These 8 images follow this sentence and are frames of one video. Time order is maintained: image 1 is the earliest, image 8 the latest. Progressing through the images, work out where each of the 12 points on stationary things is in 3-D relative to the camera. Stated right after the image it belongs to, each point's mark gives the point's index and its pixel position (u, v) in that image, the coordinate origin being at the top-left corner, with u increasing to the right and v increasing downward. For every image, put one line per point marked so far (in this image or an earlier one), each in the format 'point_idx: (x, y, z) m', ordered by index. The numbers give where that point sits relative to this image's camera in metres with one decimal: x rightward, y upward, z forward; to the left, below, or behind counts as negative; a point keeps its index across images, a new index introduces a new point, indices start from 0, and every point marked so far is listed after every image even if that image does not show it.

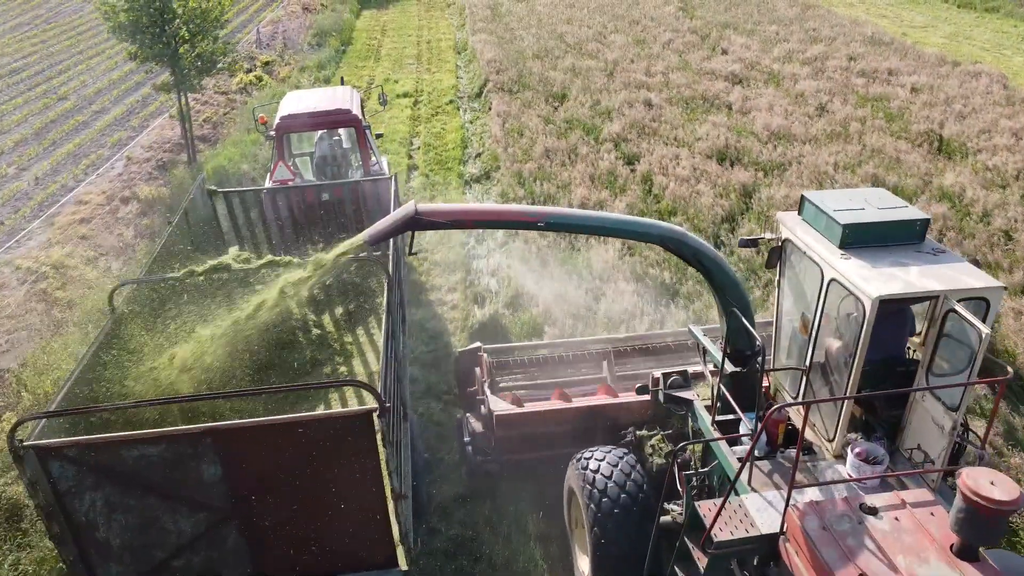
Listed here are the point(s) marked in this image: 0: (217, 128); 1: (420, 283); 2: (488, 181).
0: (-5.1, +2.8, +14.0) m
1: (-1.0, 0.0, +8.7) m
2: (-0.3, +1.4, +10.6) m
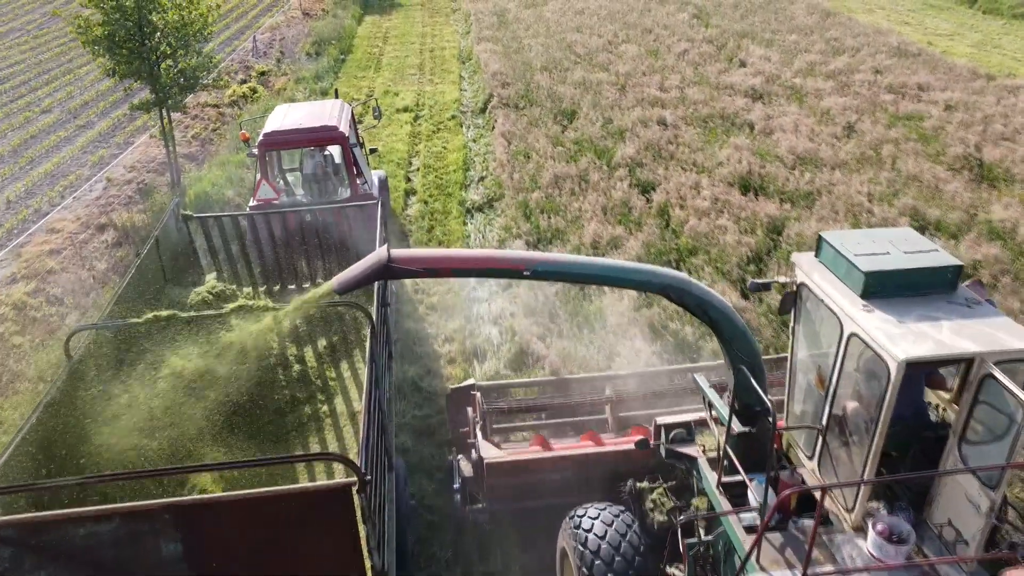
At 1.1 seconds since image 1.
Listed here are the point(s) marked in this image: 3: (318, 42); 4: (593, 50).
0: (-5.0, +2.3, +13.2) m
1: (-1.0, -0.4, +7.9) m
2: (-0.2, +1.0, +9.8) m
3: (-4.7, +6.0, +19.6) m
4: (+1.7, +4.9, +16.8) m
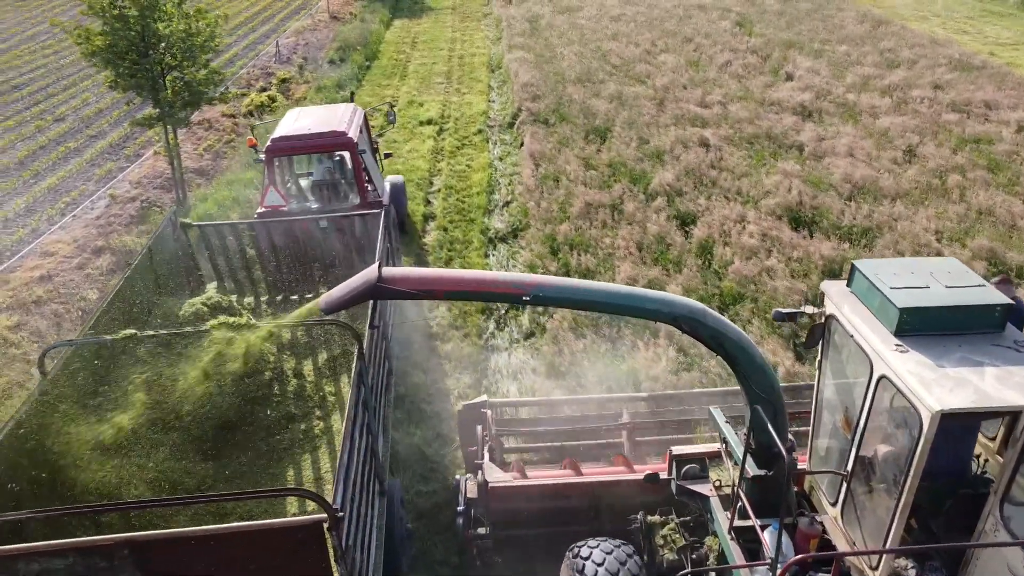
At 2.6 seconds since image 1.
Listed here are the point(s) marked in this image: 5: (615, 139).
0: (-4.6, +2.0, +12.6) m
1: (-0.8, -0.8, +7.1) m
2: (+0.1, +0.5, +8.9) m
3: (-4.0, +5.6, +18.9) m
4: (+2.3, +4.5, +15.8) m
5: (+1.5, +2.1, +11.3) m
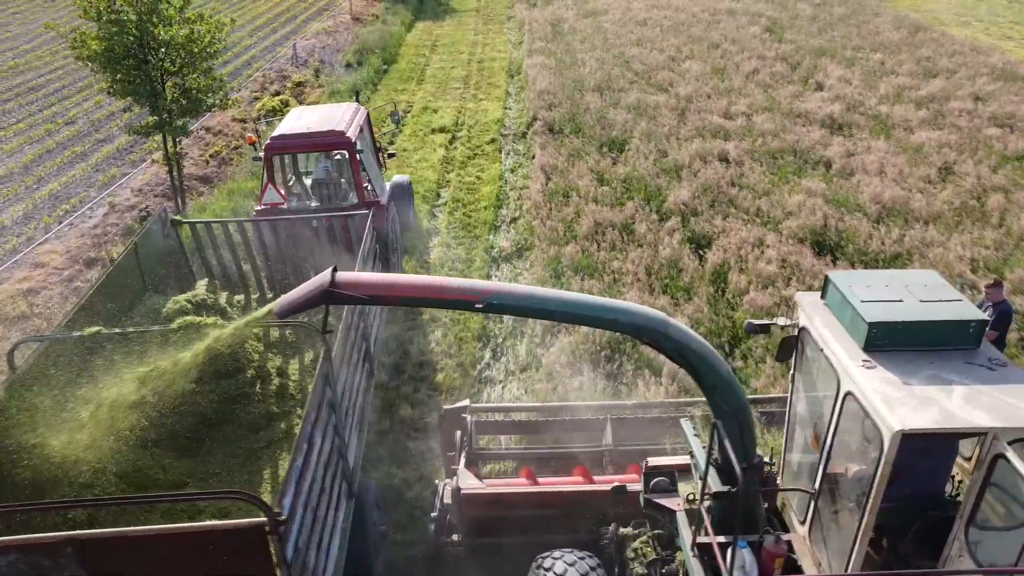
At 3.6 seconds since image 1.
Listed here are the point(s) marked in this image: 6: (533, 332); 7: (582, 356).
0: (-4.4, +1.9, +12.2) m
1: (-0.8, -1.1, +6.6) m
2: (+0.1, +0.3, +8.4) m
3: (-3.5, +5.5, +18.5) m
4: (+2.7, +4.2, +15.3) m
5: (+1.6, +1.8, +10.8) m
6: (+0.2, -0.4, +7.7) m
7: (+0.6, -0.6, +7.1) m
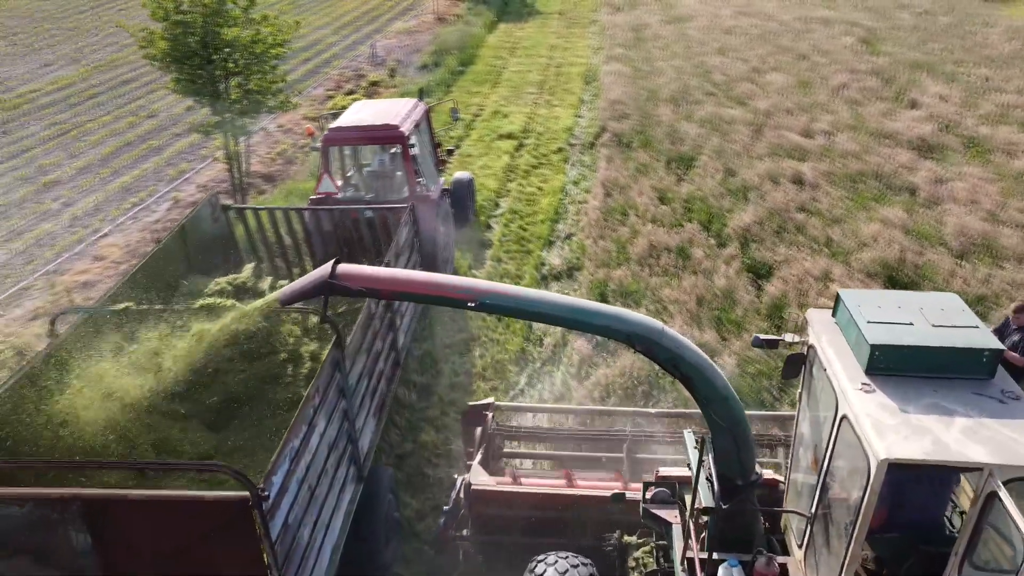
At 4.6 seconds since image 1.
0: (-3.4, +1.9, +12.3) m
1: (-0.6, -1.2, +6.4) m
2: (+0.6, +0.1, +8.1) m
3: (-1.7, +5.4, +18.5) m
4: (+4.0, +3.8, +14.6) m
5: (+2.4, +1.5, +10.2) m
6: (+0.5, -0.7, +7.3) m
7: (+0.9, -0.8, +6.7) m
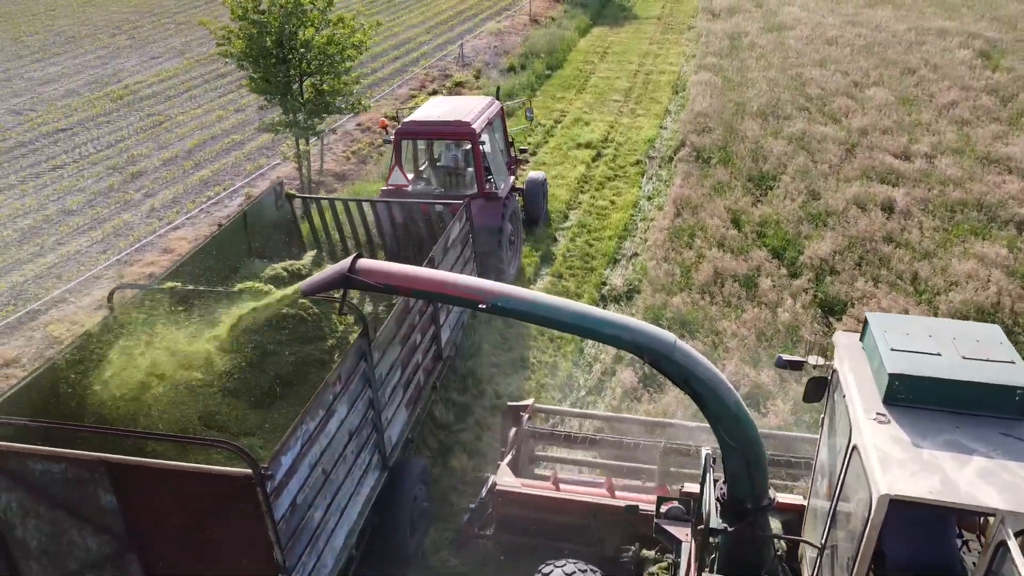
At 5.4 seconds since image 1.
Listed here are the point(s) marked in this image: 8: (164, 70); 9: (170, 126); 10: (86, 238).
0: (-2.3, +1.9, +12.3) m
1: (-0.4, -1.4, +6.1) m
2: (+1.1, -0.1, +7.7) m
3: (+0.3, +5.3, +18.2) m
4: (+5.5, +3.4, +13.8) m
5: (+3.2, +1.2, +9.6) m
6: (+0.9, -0.9, +6.9) m
7: (+1.2, -1.1, +6.2) m
8: (-8.1, +5.1, +18.7) m
9: (-6.1, +2.9, +14.4) m
10: (-5.4, +0.6, +10.2) m
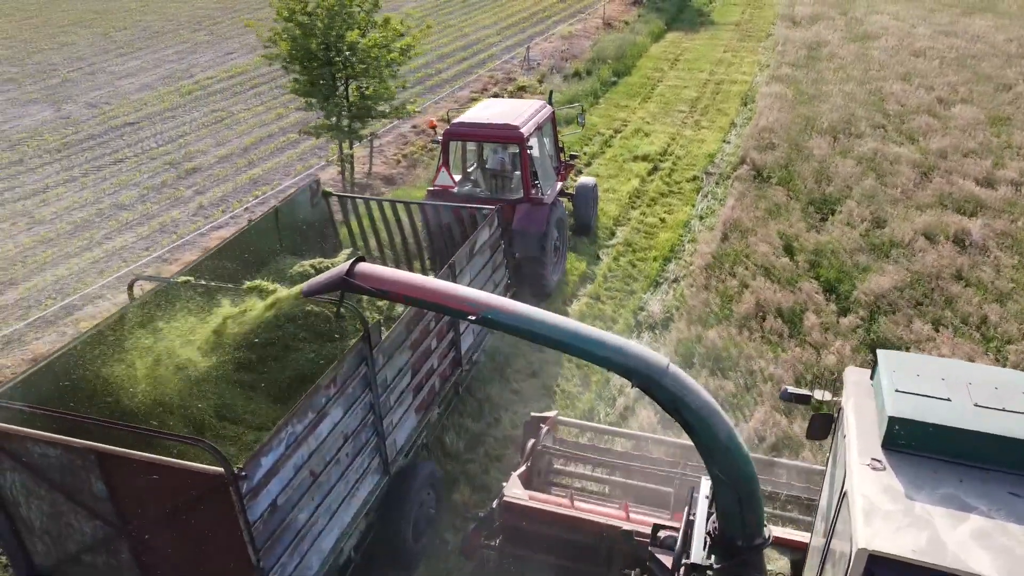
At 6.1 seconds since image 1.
0: (-1.5, +1.8, +12.1) m
1: (-0.3, -1.6, +5.8) m
2: (+1.3, -0.4, +7.2) m
3: (+1.8, +5.0, +17.8) m
4: (+6.4, +2.9, +12.9) m
5: (+3.7, +0.8, +8.9) m
6: (+1.1, -1.1, +6.5) m
7: (+1.2, -1.3, +5.7) m
8: (-6.5, +5.2, +19.0) m
9: (-5.1, +3.0, +14.6) m
10: (-4.9, +0.7, +10.3) m
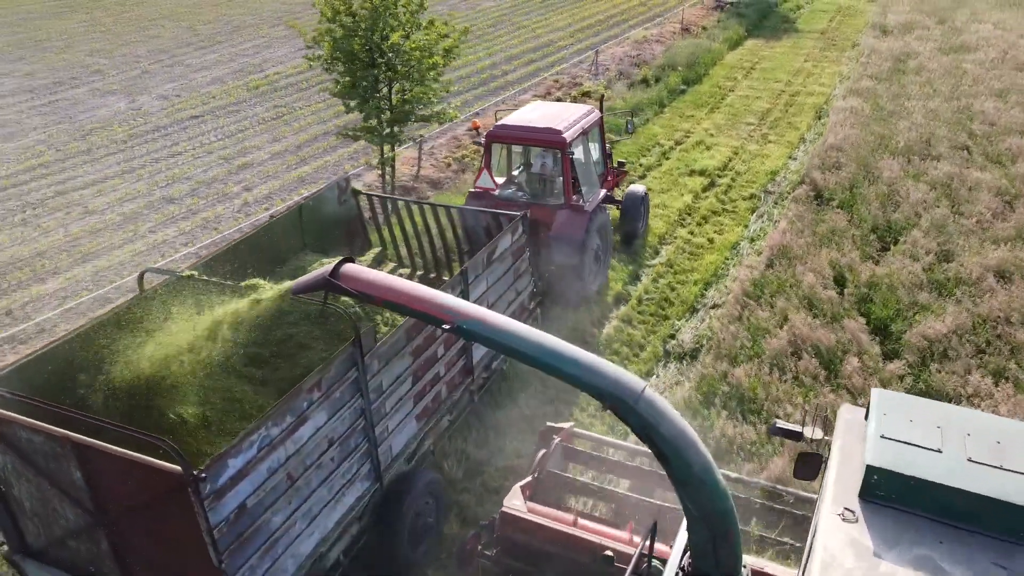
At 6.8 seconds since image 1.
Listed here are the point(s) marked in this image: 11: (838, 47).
0: (-0.8, +1.7, +11.9) m
1: (-0.4, -1.7, +5.4) m
2: (+1.4, -0.6, +6.7) m
3: (+3.2, +4.7, +17.1) m
4: (+7.2, +2.3, +11.8) m
5: (+4.0, +0.5, +8.2) m
6: (+1.1, -1.3, +6.0) m
7: (+1.2, -1.6, +5.2) m
8: (-4.9, +5.4, +19.2) m
9: (-4.0, +3.1, +14.6) m
10: (-4.3, +0.8, +10.4) m
11: (+7.9, +5.8, +19.4) m
